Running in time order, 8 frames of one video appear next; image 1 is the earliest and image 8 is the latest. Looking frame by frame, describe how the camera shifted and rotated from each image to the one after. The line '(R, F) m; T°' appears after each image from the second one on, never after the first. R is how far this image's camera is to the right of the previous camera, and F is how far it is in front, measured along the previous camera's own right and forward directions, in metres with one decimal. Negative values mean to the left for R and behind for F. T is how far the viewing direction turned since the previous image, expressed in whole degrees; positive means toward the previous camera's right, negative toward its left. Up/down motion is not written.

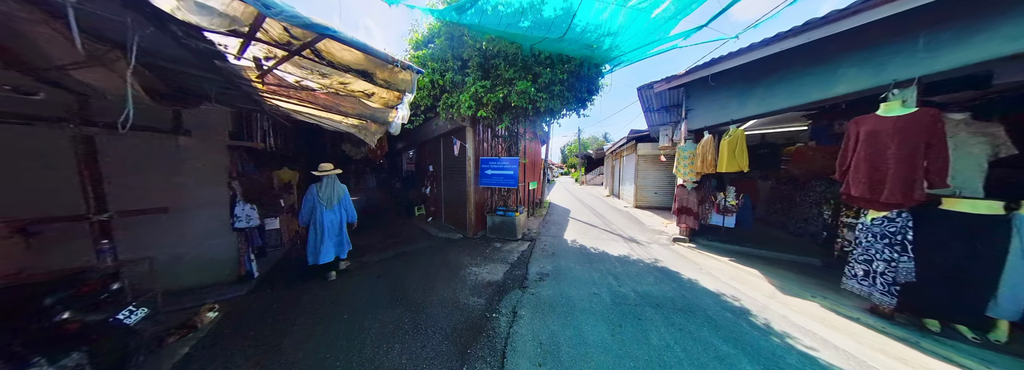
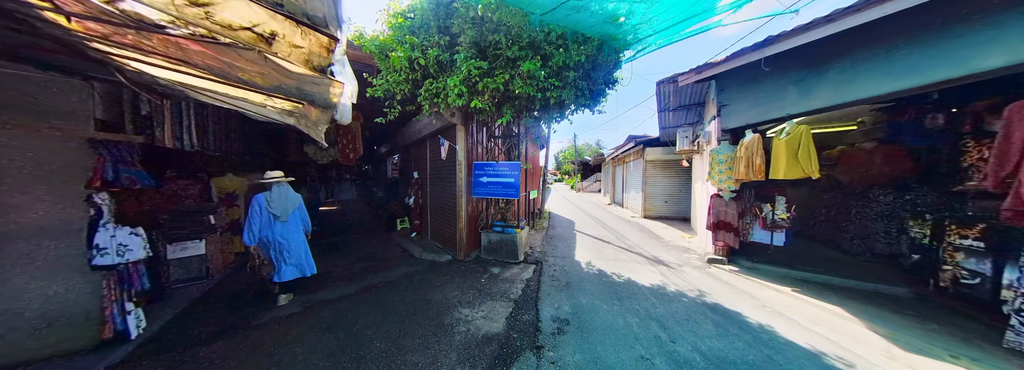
(-0.1, +0.8) m; +2°
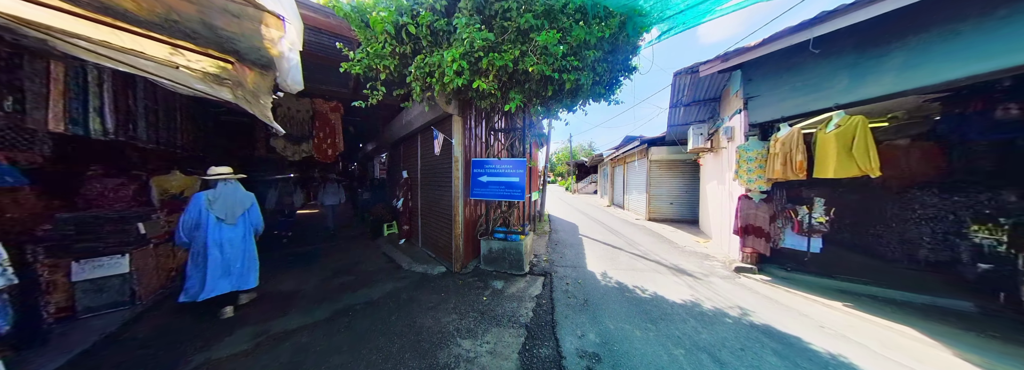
(-0.2, +0.5) m; +2°
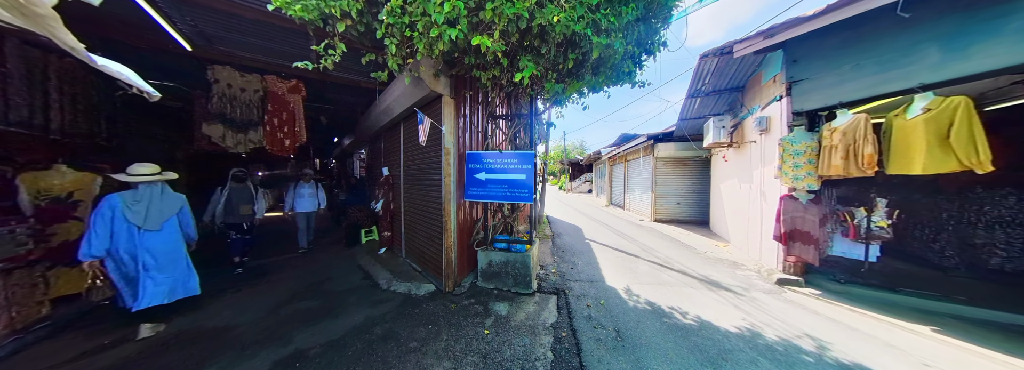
(-0.2, +0.6) m; +3°
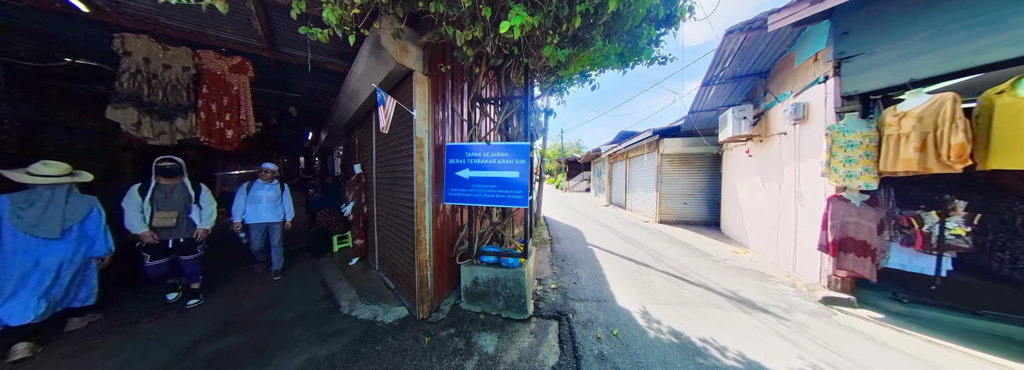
(+0.1, +0.5) m; +1°
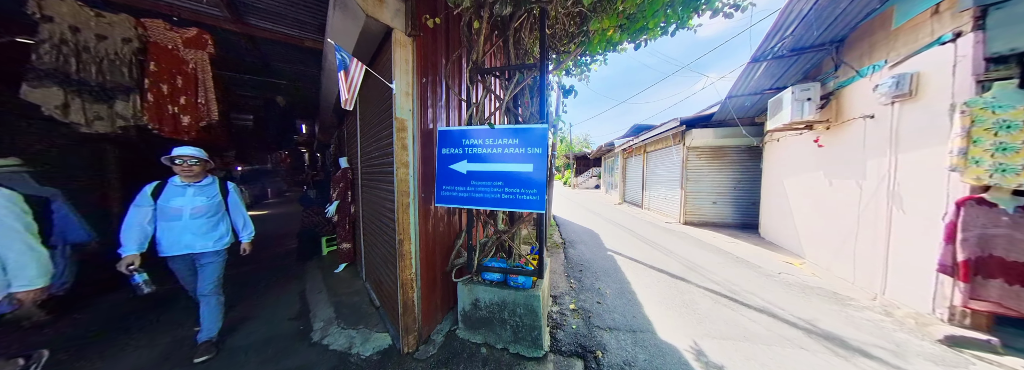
(0.0, +0.5) m; -2°
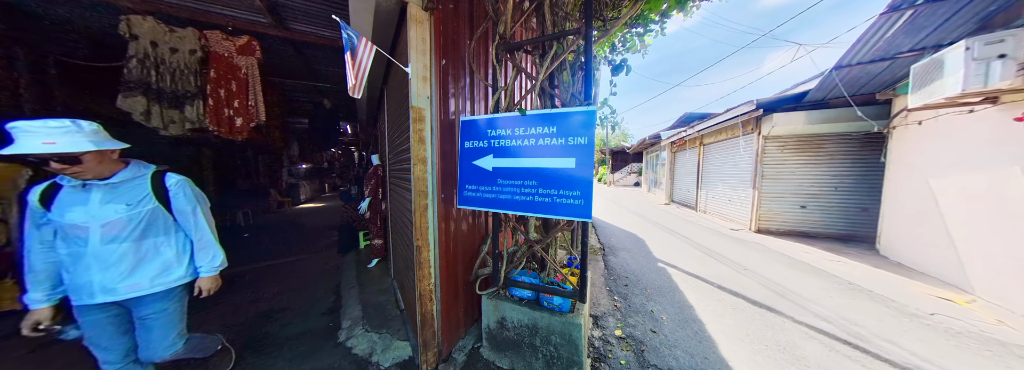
(0.0, +0.3) m; -8°
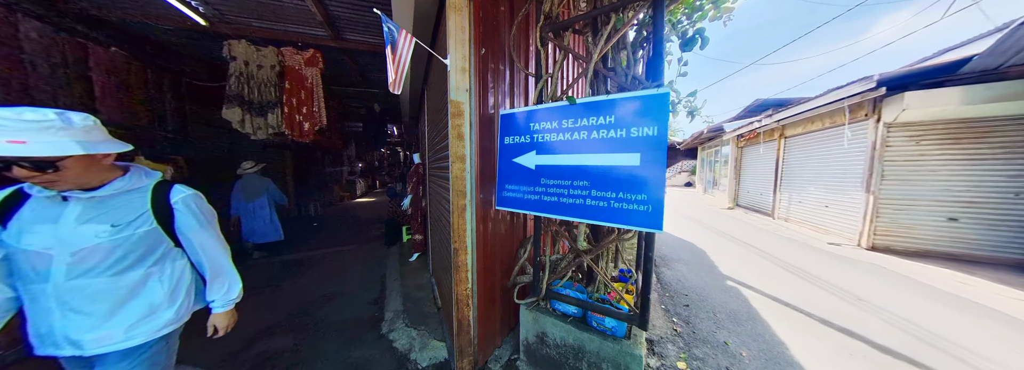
(-0.1, +0.1) m; -9°
